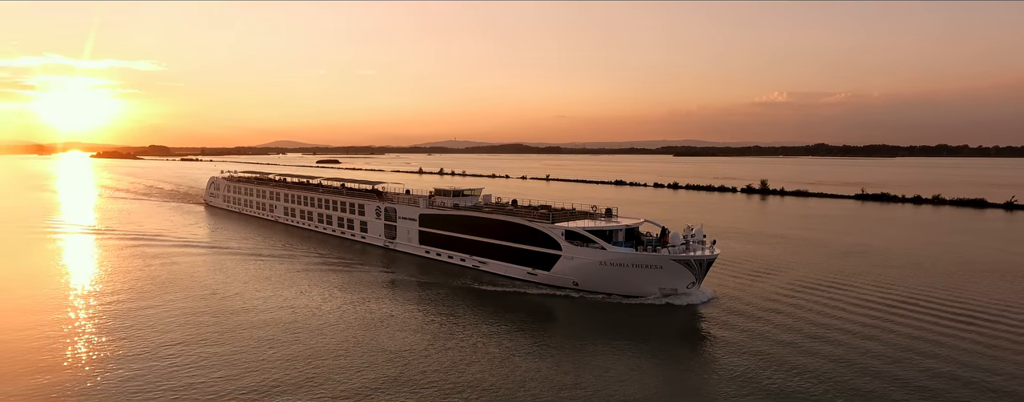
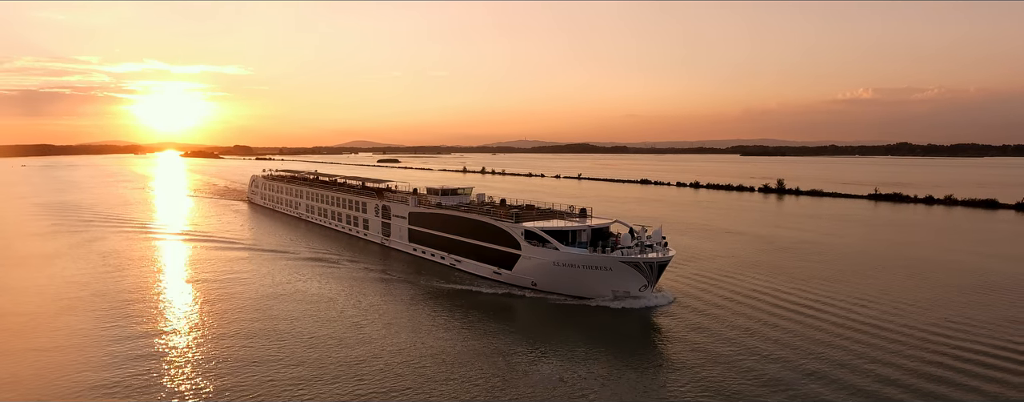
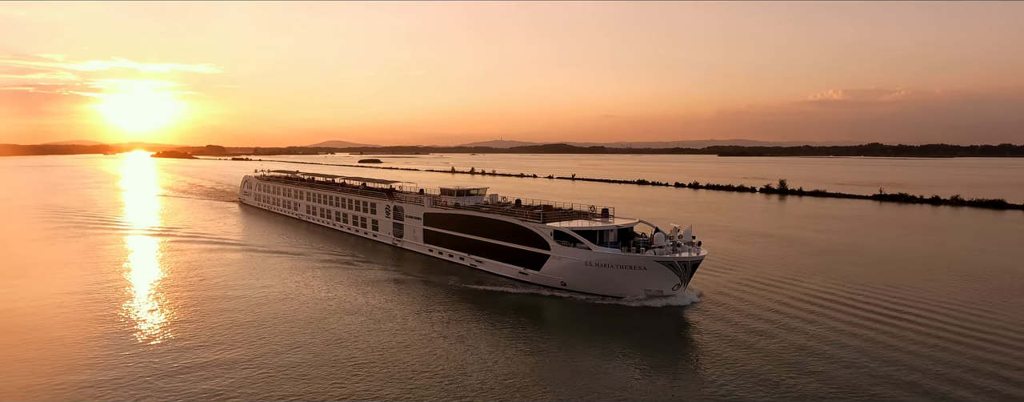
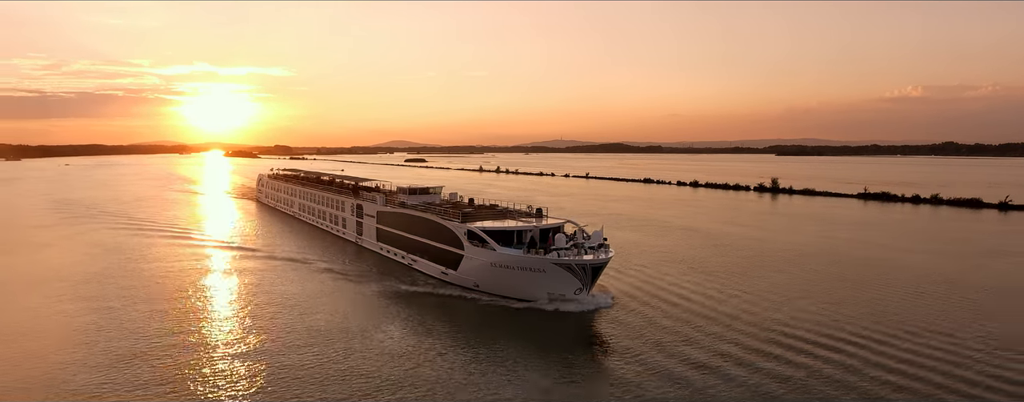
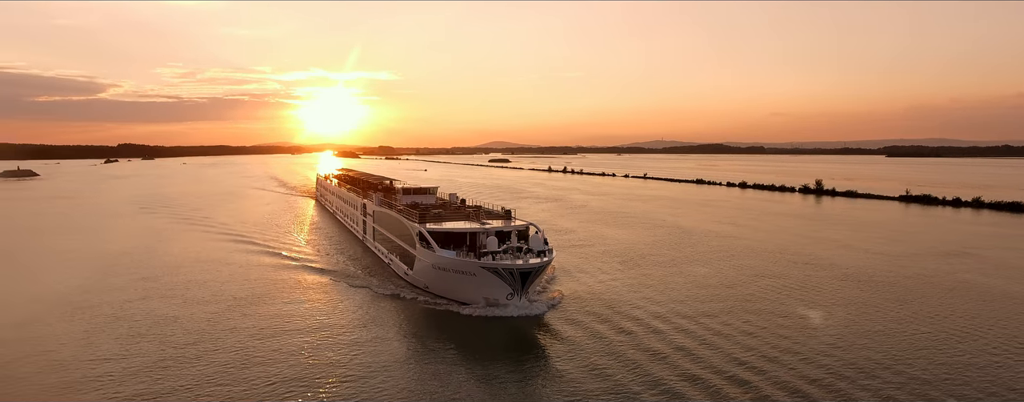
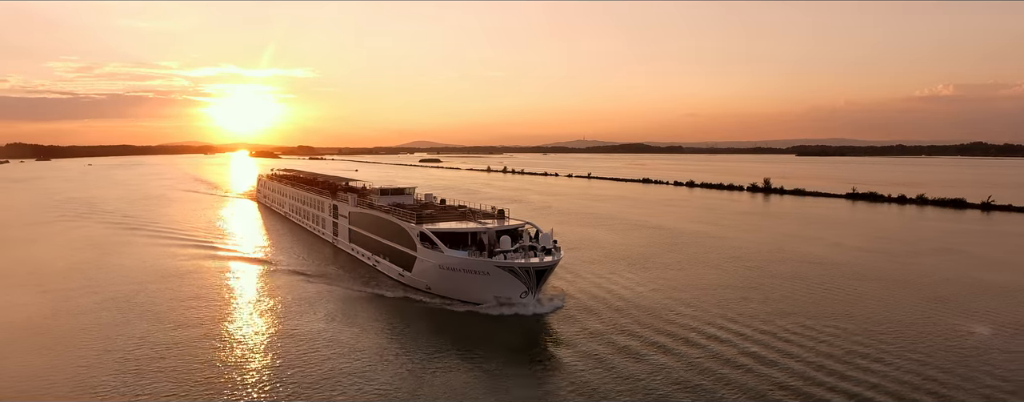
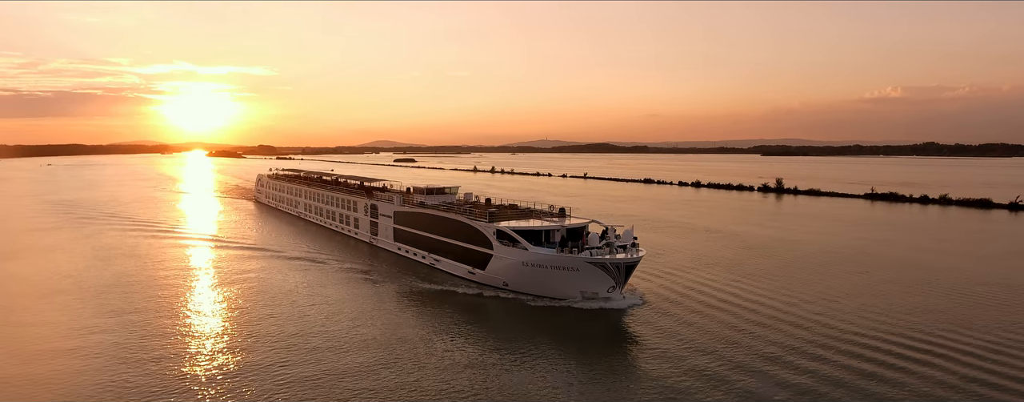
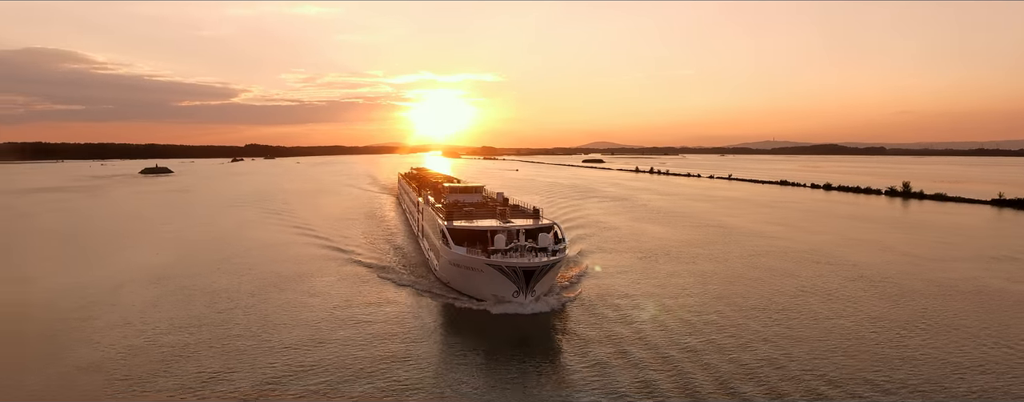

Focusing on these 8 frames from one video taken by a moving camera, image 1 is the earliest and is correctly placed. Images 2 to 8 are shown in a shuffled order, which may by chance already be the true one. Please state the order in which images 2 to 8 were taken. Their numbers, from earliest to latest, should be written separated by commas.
3, 2, 7, 4, 6, 5, 8
